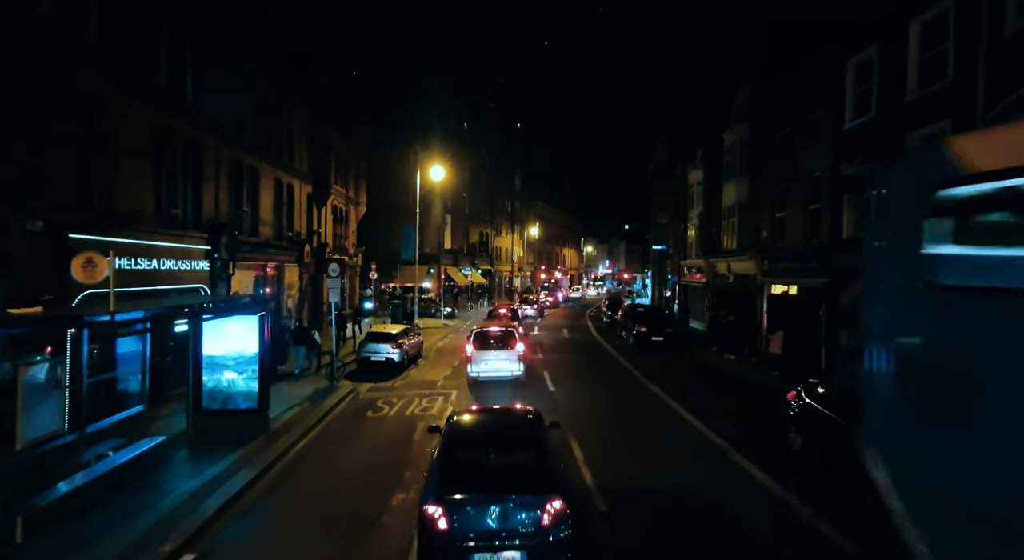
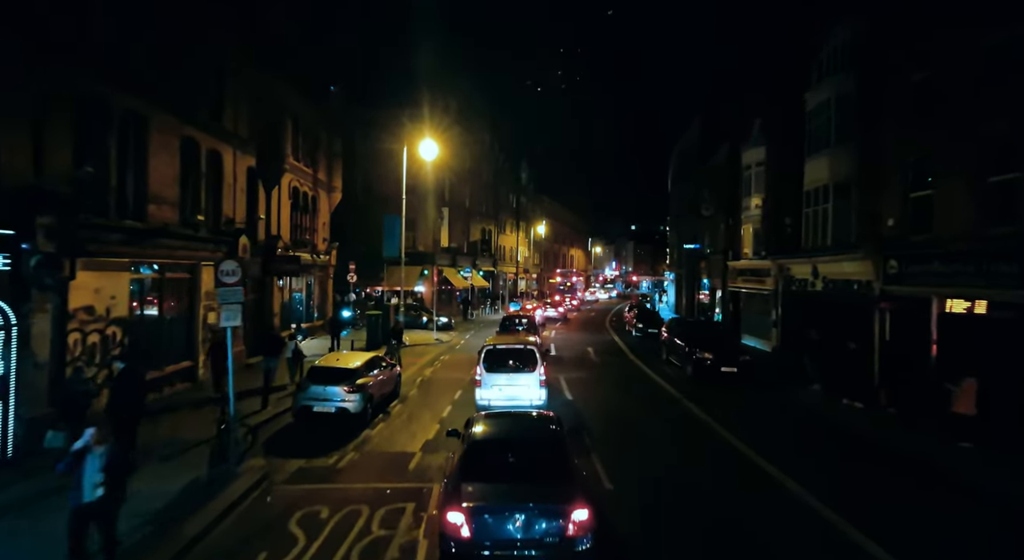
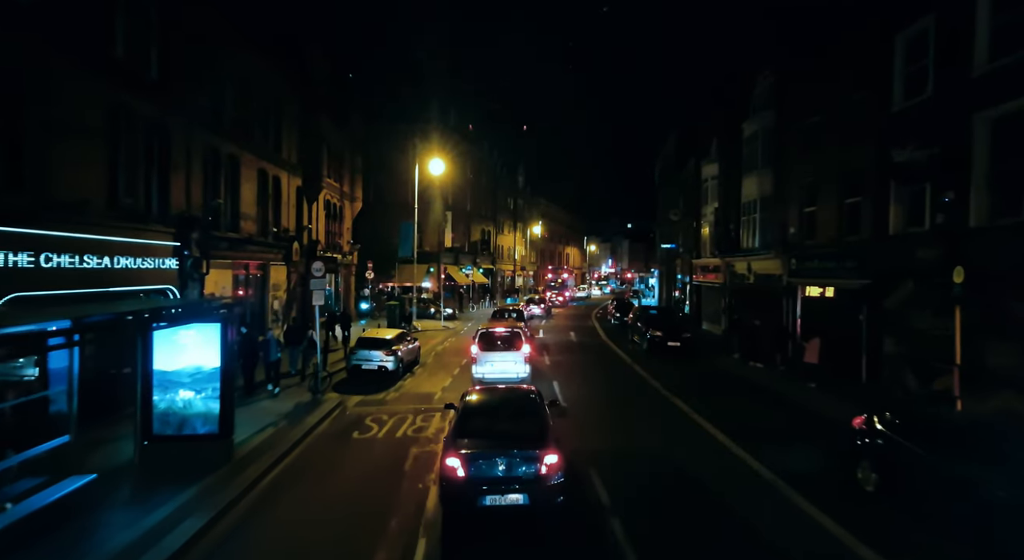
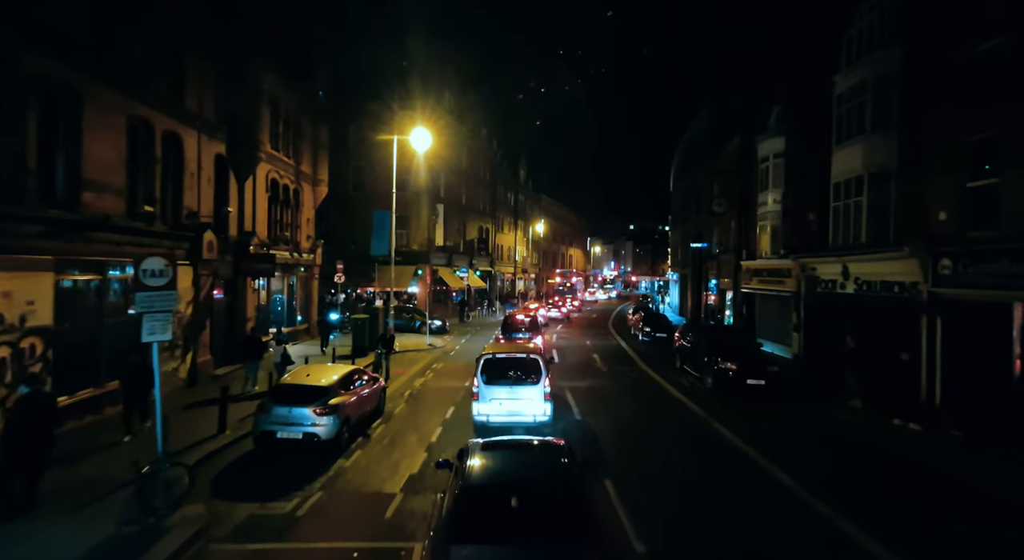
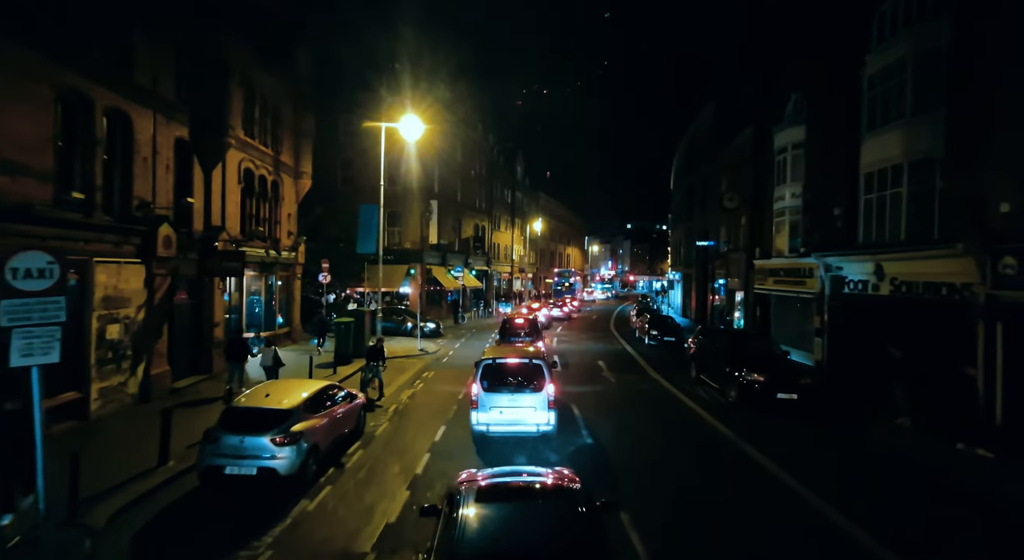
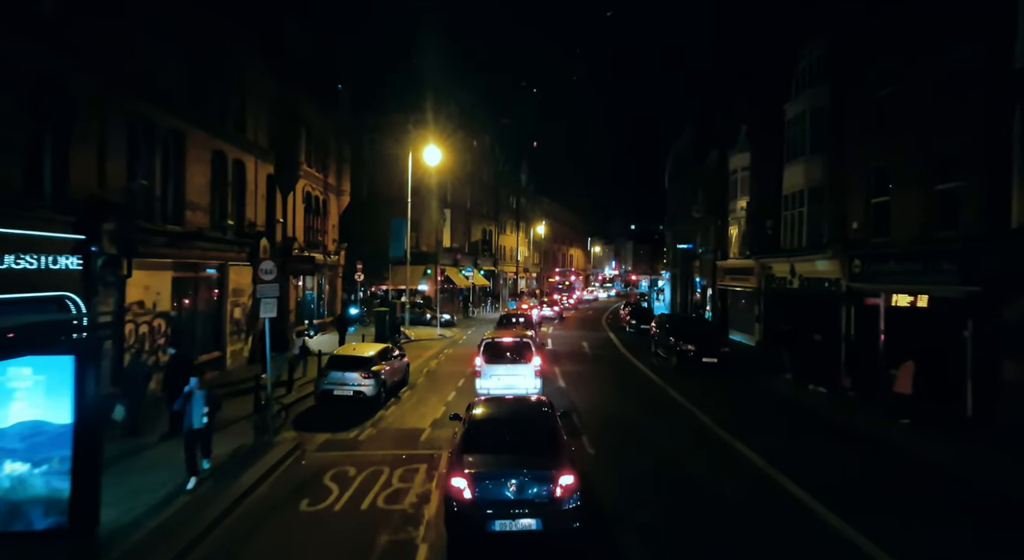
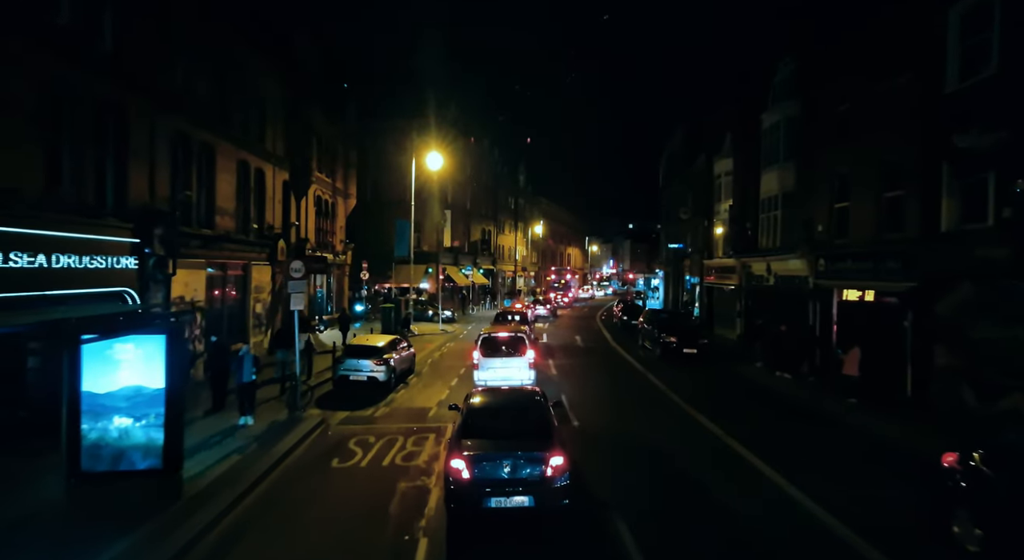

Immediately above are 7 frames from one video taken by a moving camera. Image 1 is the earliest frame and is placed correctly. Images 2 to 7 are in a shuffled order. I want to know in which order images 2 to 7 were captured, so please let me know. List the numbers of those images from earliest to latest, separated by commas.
3, 7, 6, 2, 4, 5
